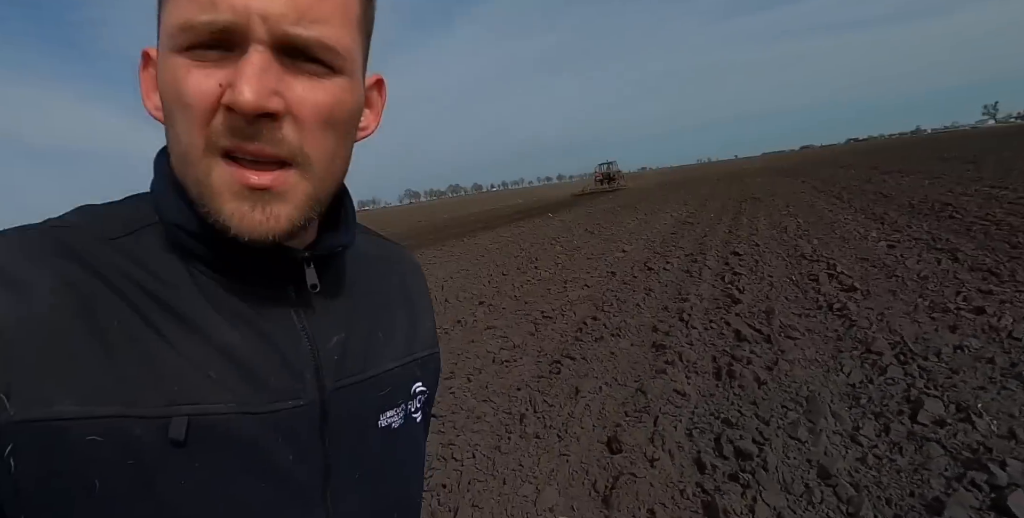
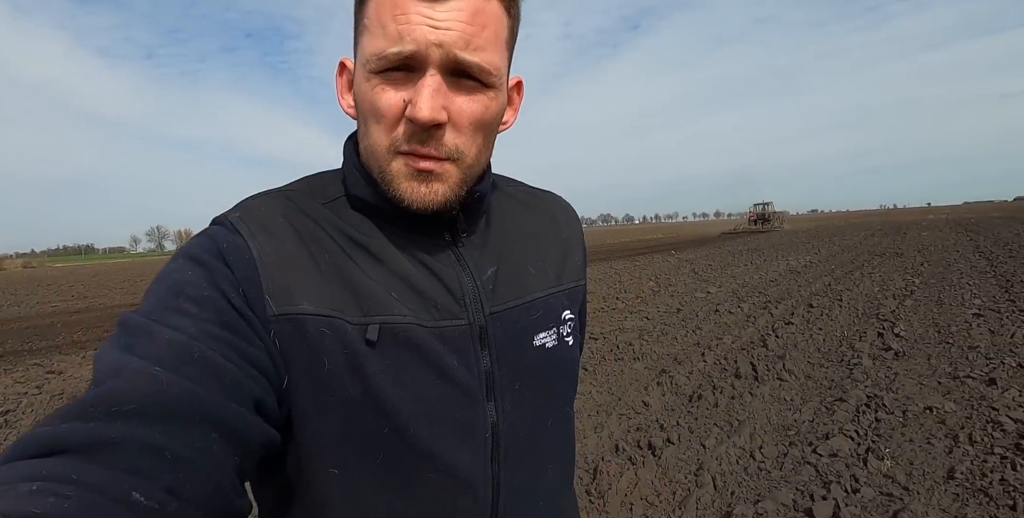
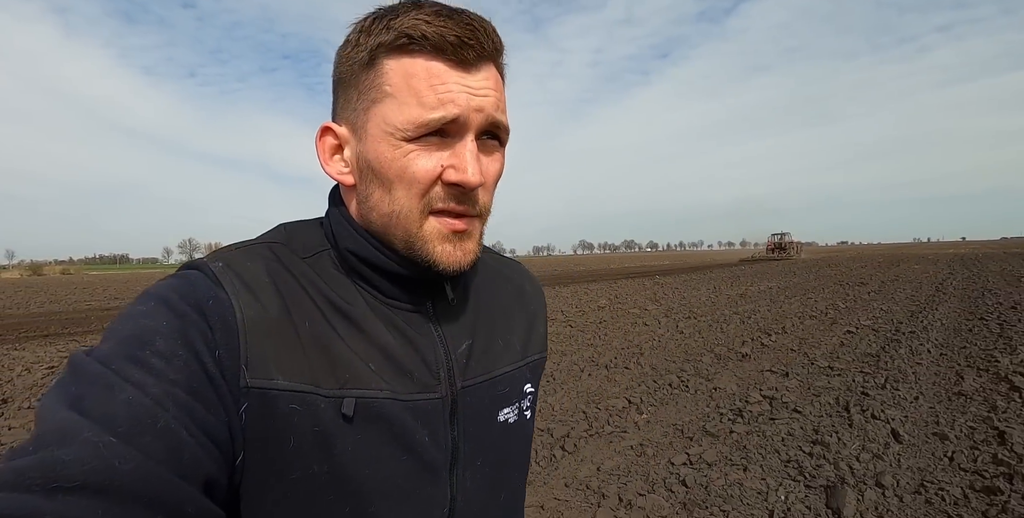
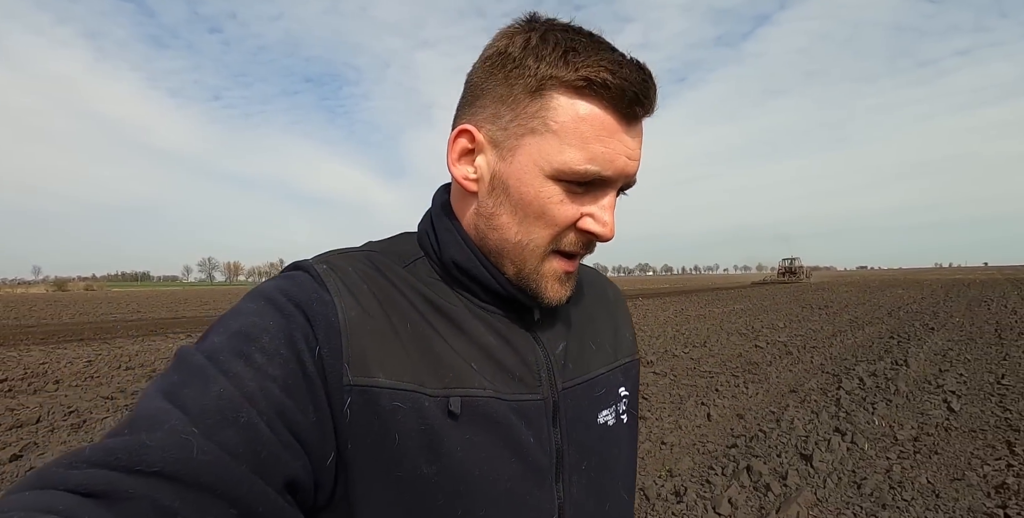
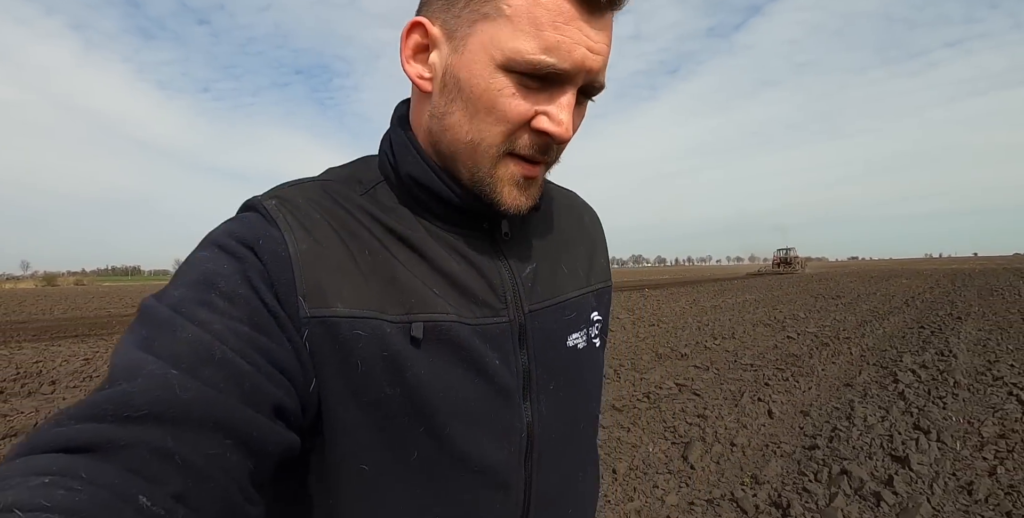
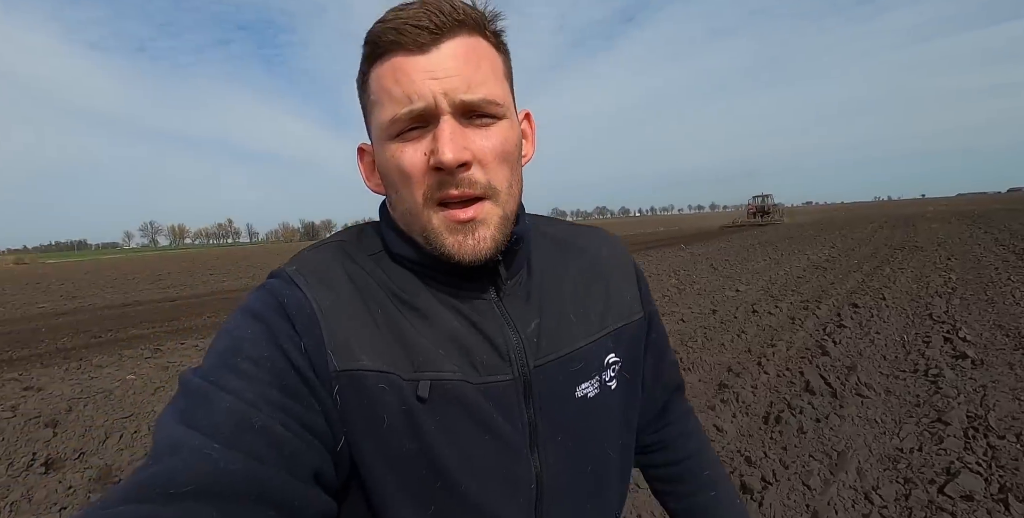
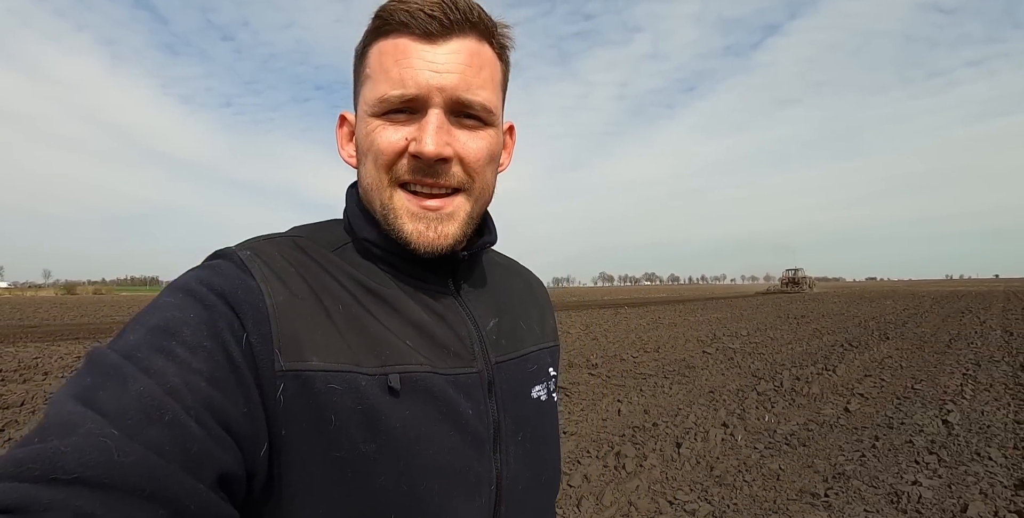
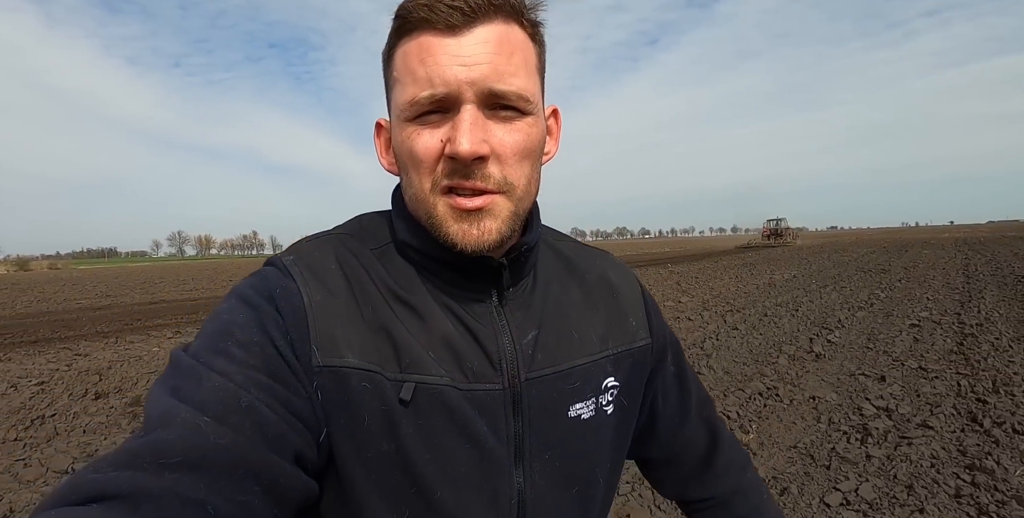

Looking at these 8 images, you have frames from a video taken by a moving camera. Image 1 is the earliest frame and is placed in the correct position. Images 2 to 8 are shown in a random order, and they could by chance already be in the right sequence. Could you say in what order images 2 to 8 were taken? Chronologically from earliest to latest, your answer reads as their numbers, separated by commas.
6, 2, 8, 3, 5, 4, 7
